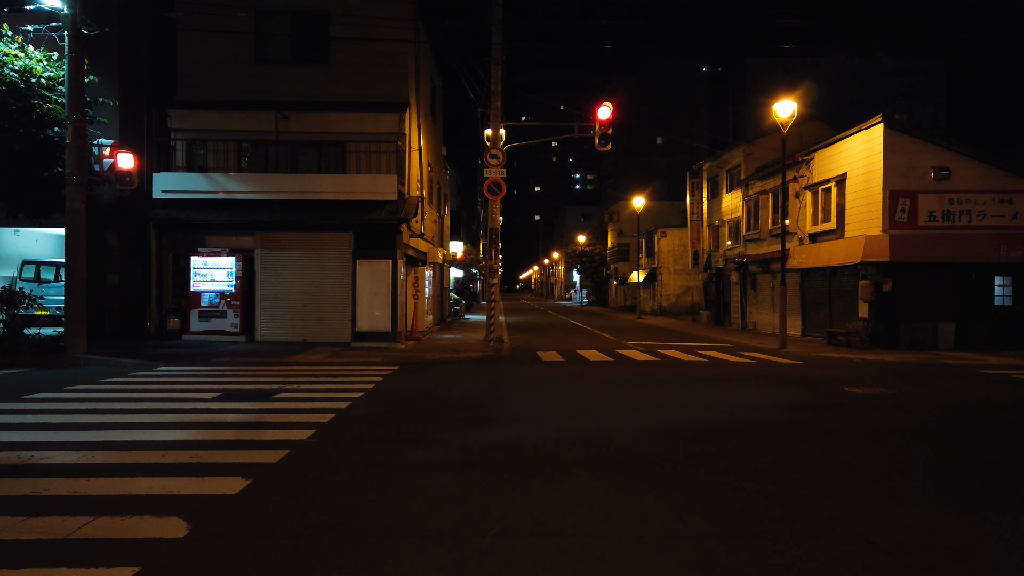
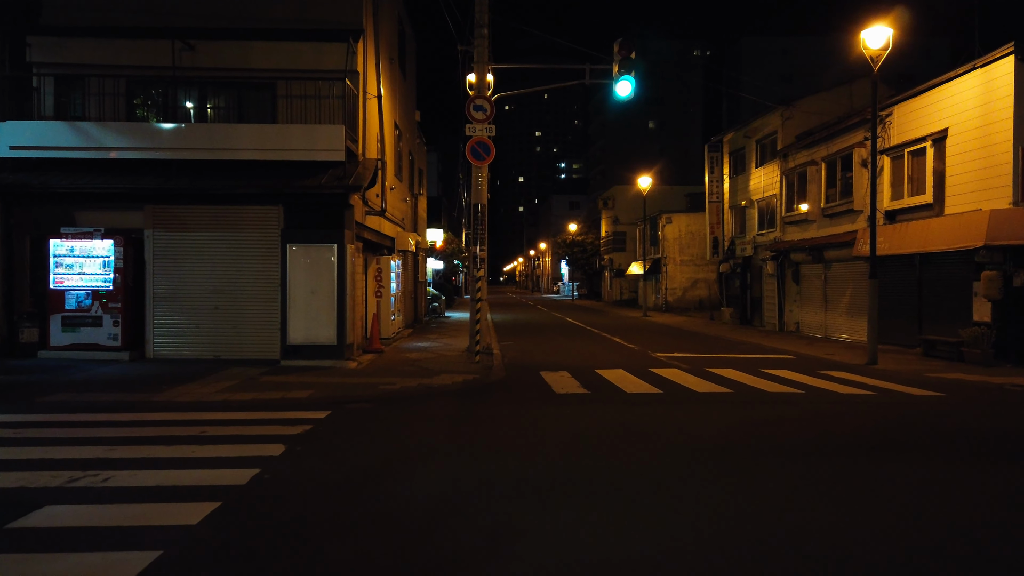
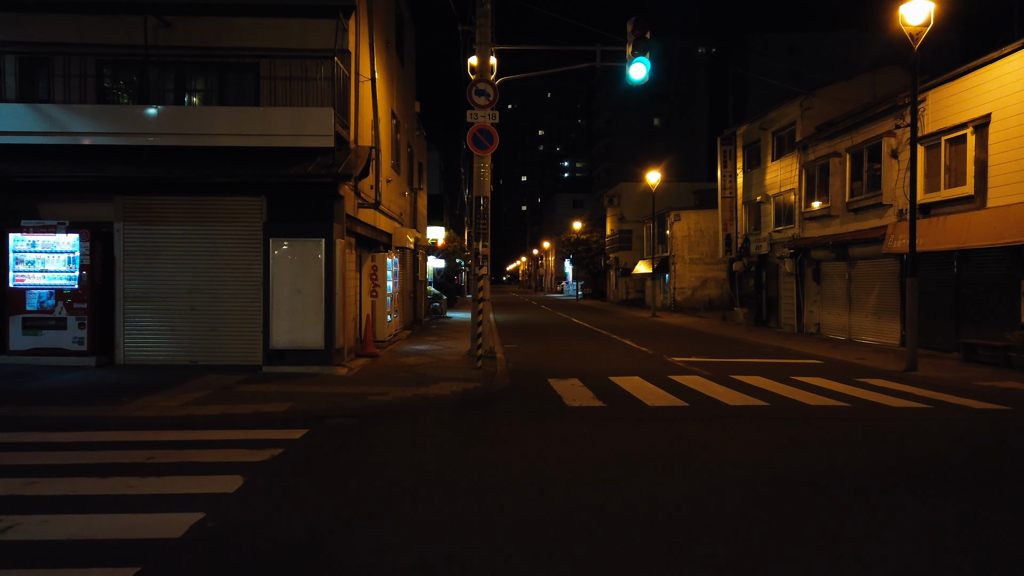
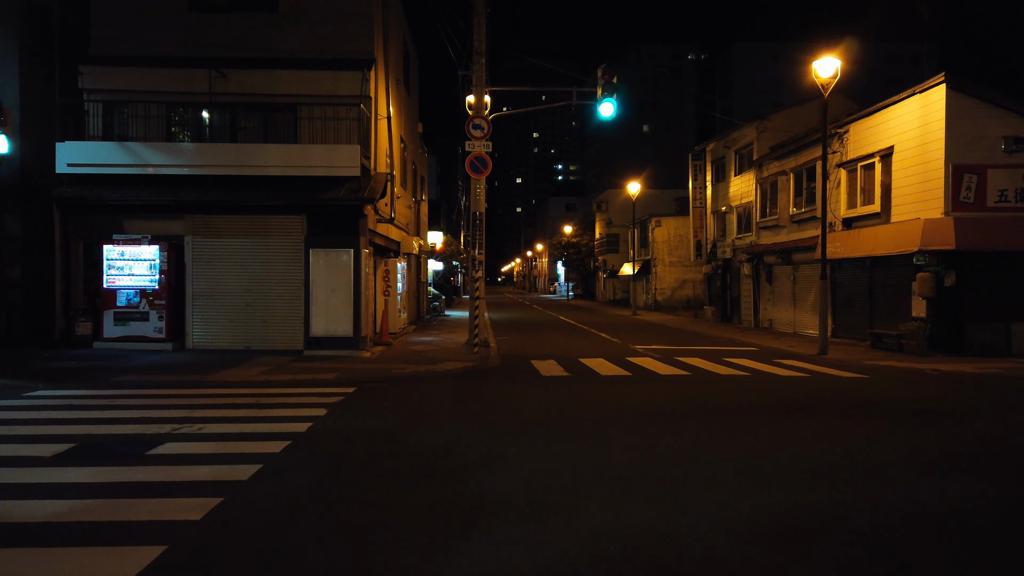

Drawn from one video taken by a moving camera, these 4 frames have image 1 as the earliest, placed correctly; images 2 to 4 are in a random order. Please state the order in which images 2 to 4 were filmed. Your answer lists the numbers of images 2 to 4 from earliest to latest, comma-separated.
4, 2, 3
